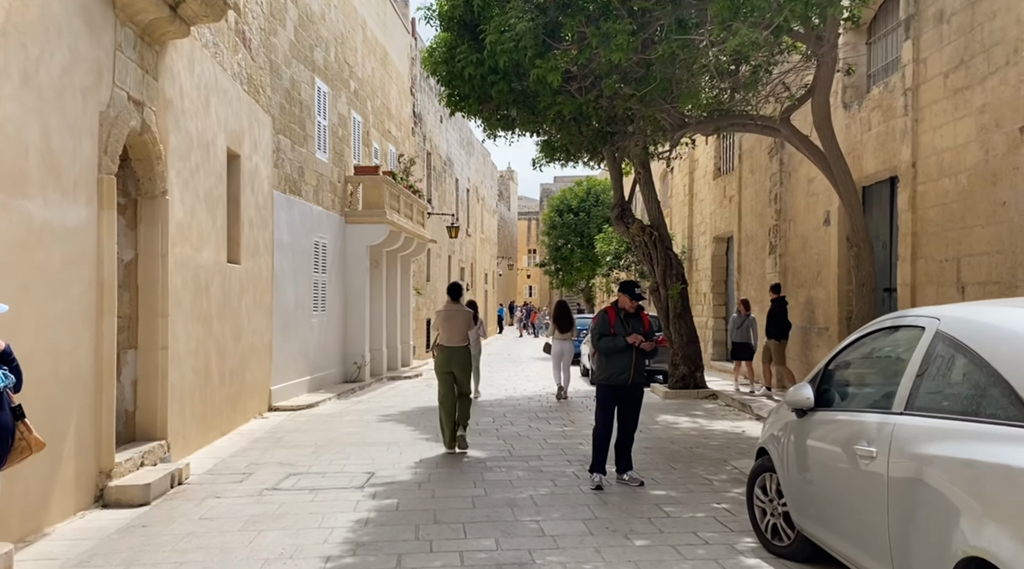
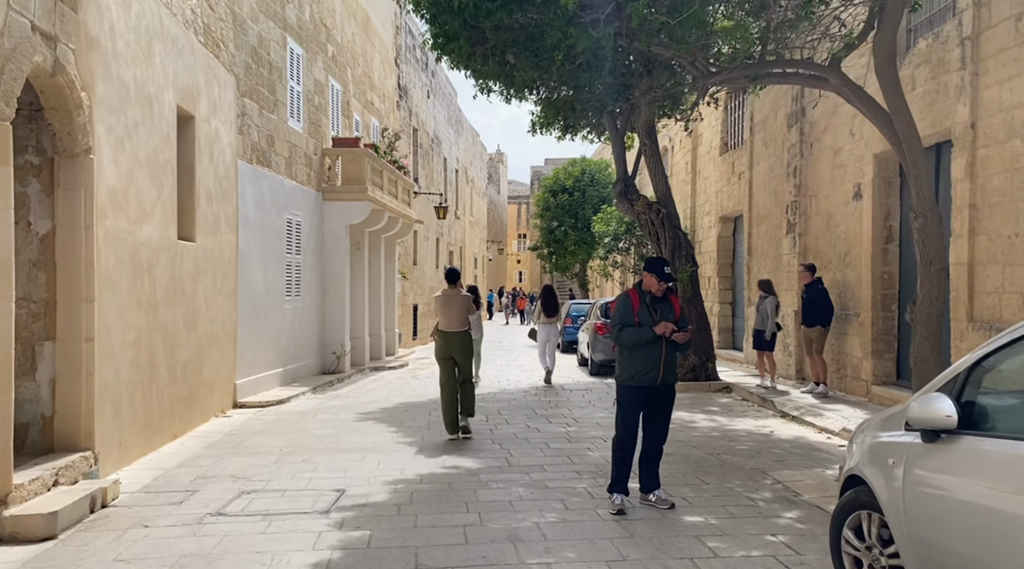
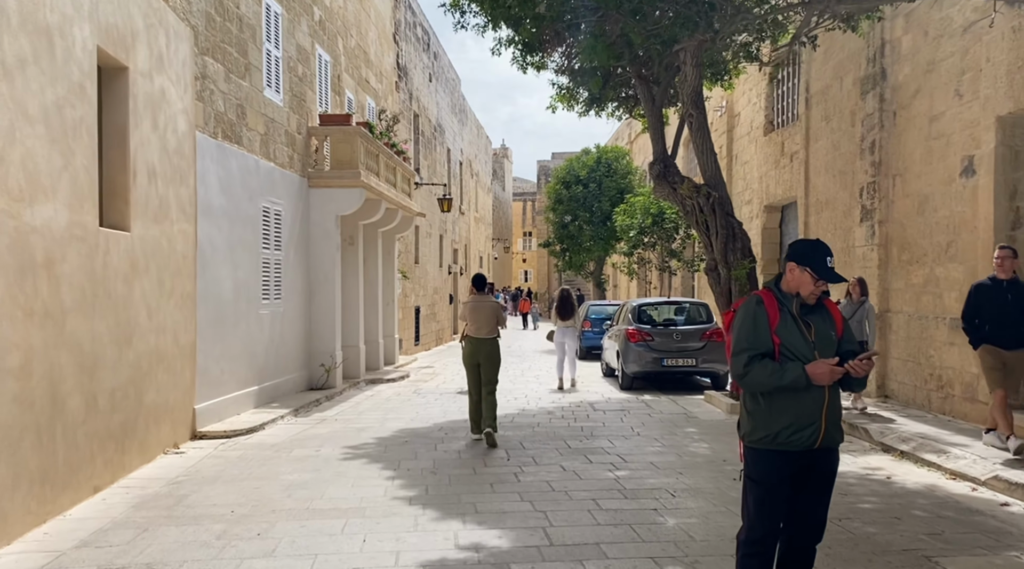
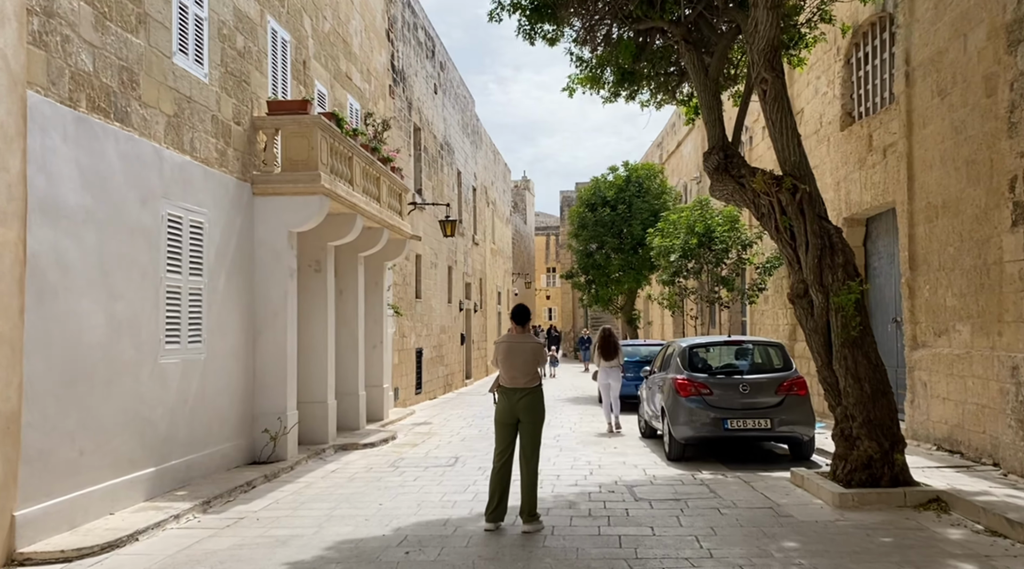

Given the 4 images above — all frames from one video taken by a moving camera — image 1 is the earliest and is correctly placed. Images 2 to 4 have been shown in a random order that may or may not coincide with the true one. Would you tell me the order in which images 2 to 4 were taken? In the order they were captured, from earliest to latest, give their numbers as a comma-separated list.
2, 3, 4
